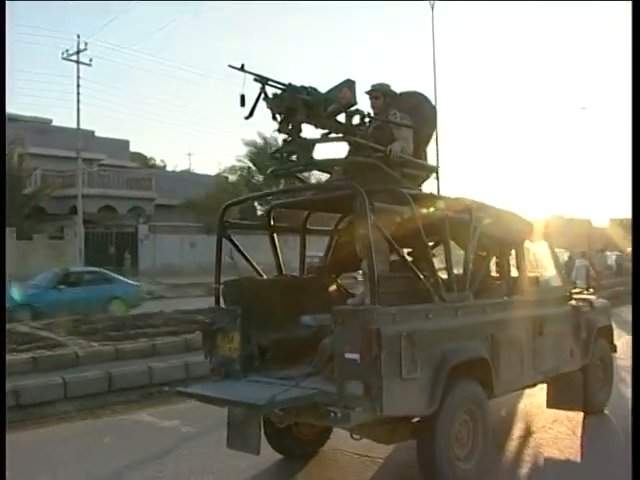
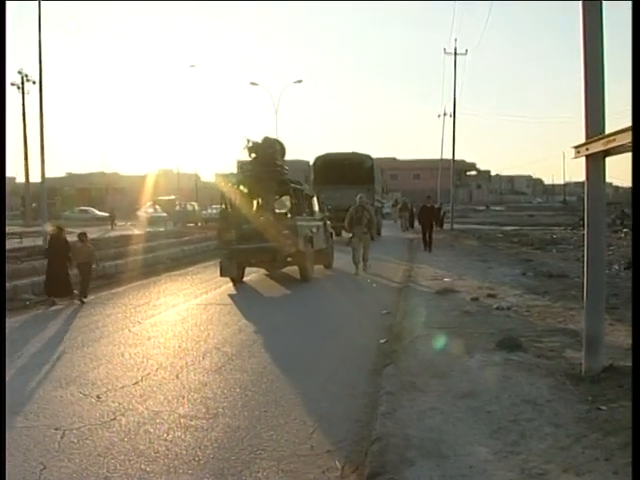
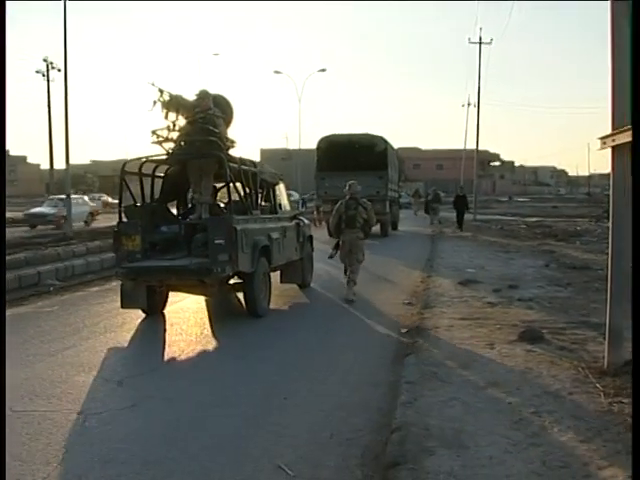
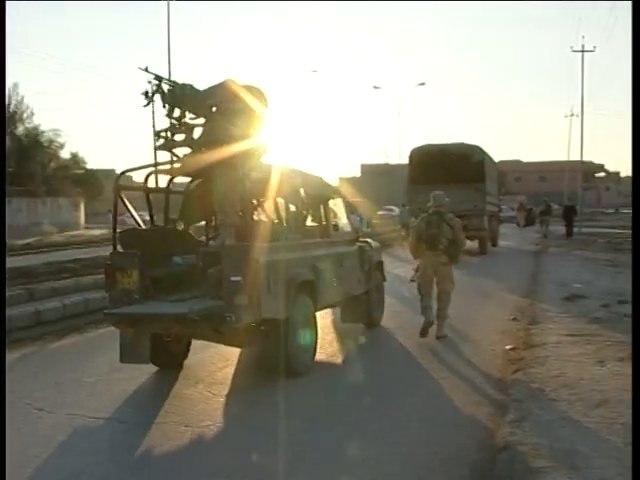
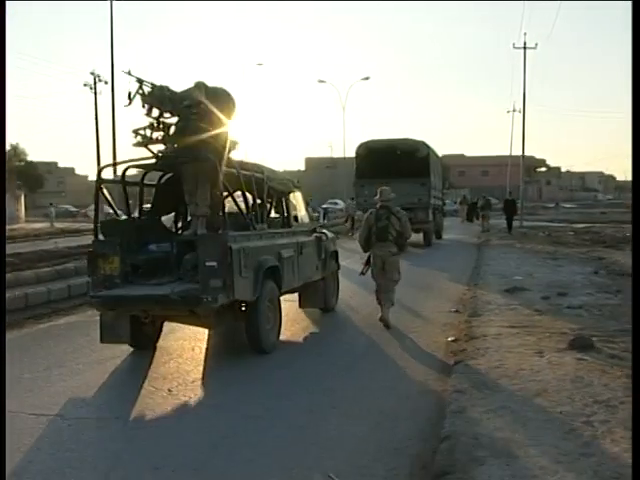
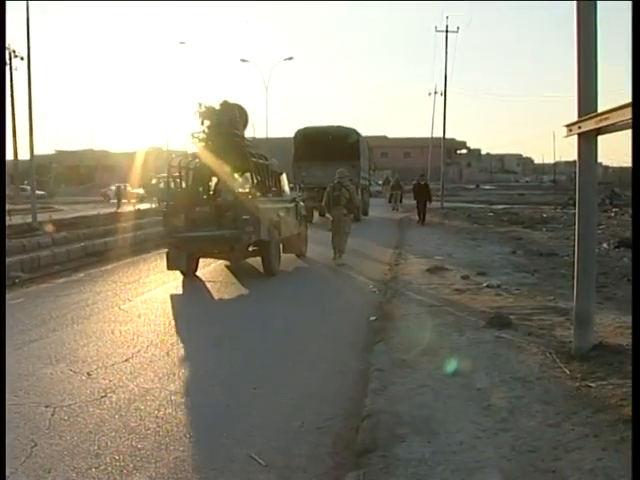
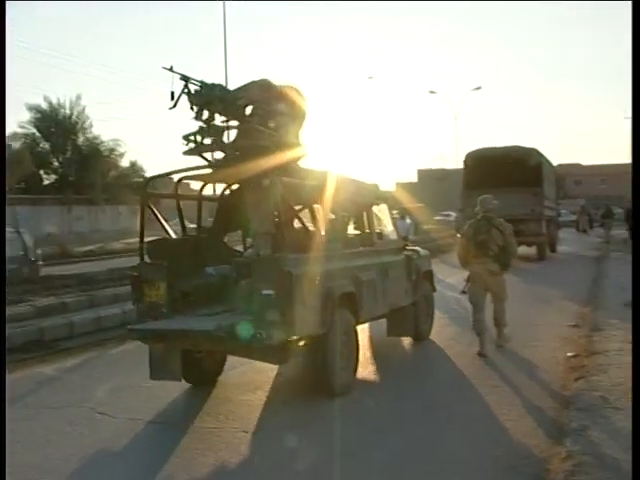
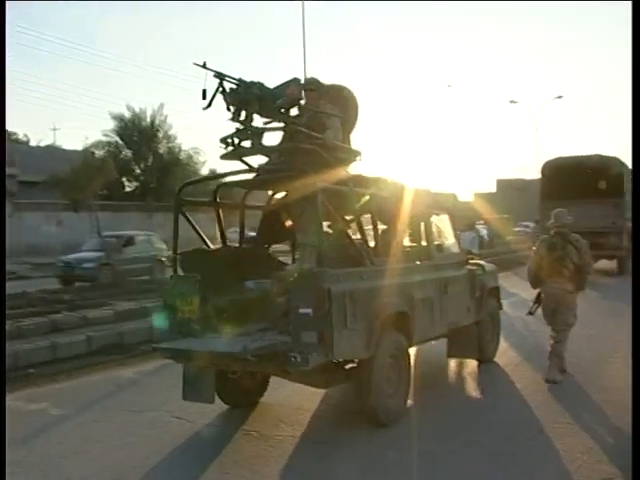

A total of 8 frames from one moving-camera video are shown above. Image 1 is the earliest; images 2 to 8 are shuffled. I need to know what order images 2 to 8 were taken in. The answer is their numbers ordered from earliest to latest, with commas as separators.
8, 7, 4, 5, 3, 6, 2
